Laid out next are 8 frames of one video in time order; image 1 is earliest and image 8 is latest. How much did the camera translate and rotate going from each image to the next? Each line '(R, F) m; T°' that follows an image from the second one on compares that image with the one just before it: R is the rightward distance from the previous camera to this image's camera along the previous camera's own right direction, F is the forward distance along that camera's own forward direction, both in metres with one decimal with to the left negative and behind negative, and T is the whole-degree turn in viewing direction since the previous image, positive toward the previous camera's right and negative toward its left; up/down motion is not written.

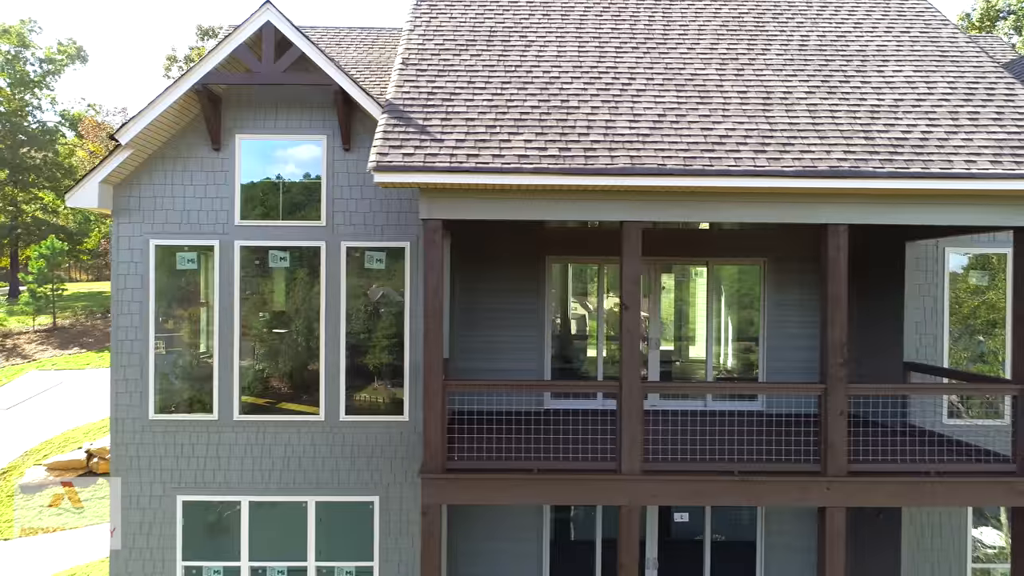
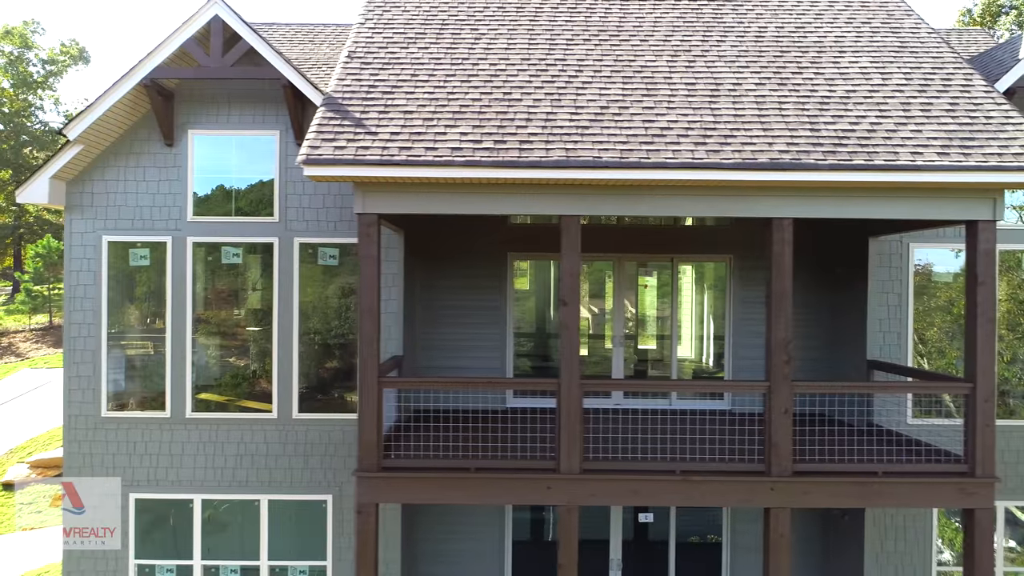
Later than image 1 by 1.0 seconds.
(+0.6, +0.1) m; -1°
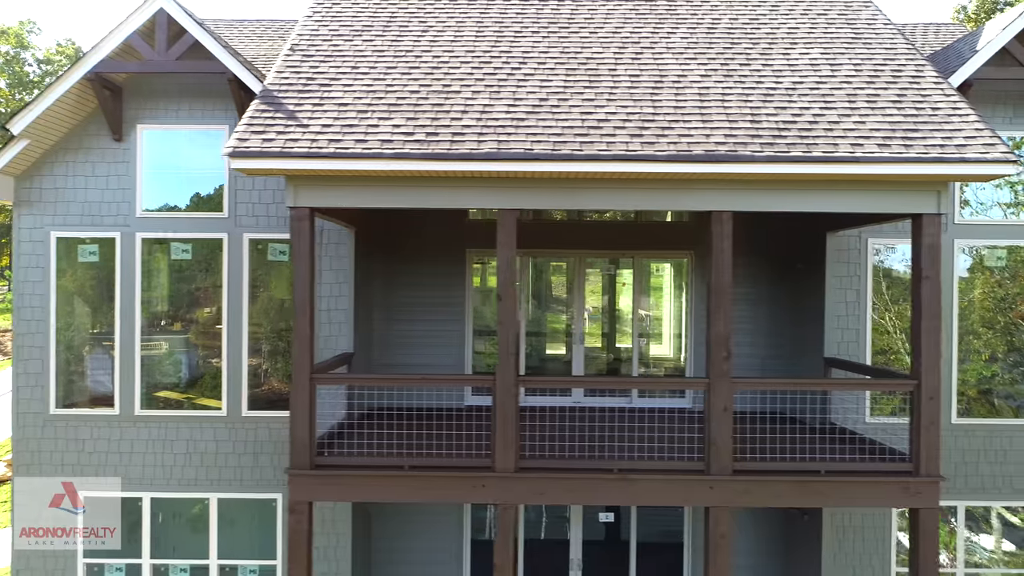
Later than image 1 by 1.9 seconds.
(+0.6, +0.1) m; 0°
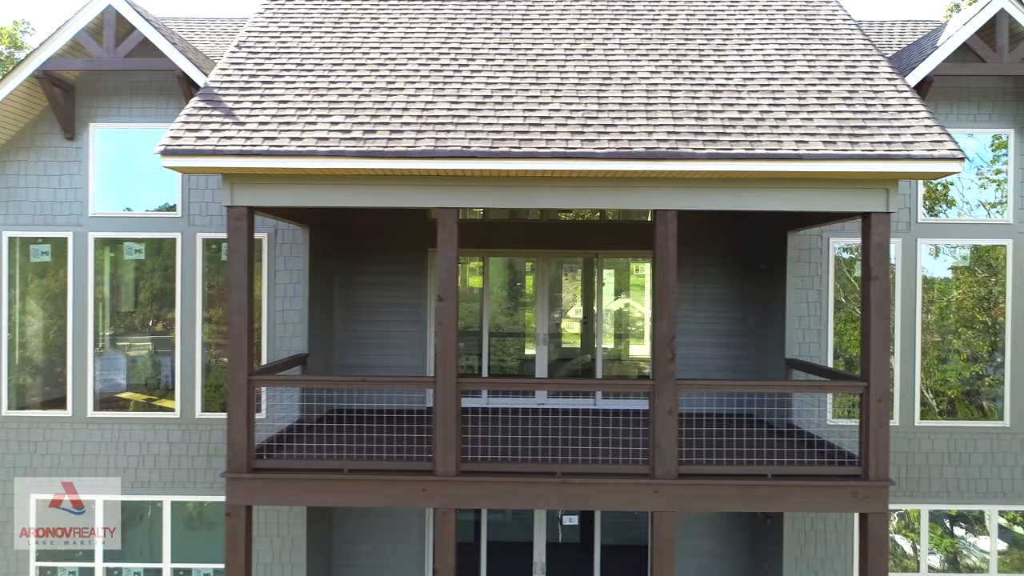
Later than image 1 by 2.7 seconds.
(+0.5, +0.1) m; 0°
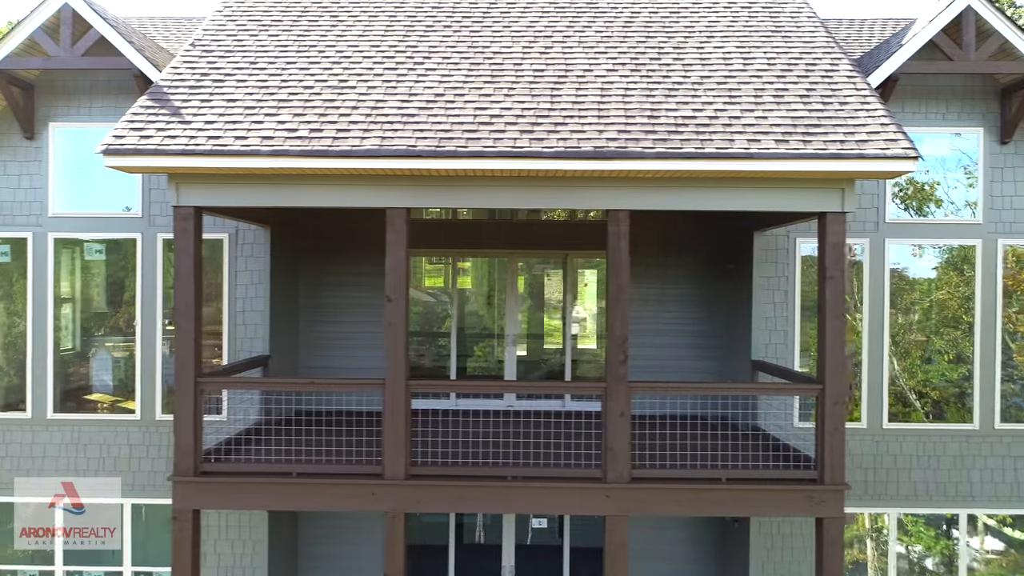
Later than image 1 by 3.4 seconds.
(+0.4, +0.1) m; 0°
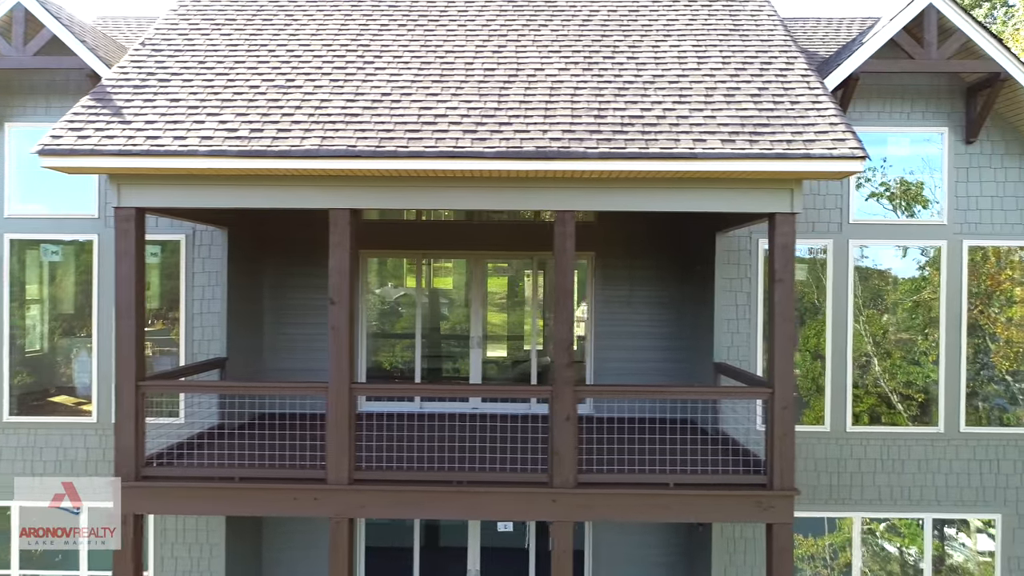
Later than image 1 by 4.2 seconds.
(+0.4, +0.1) m; 0°
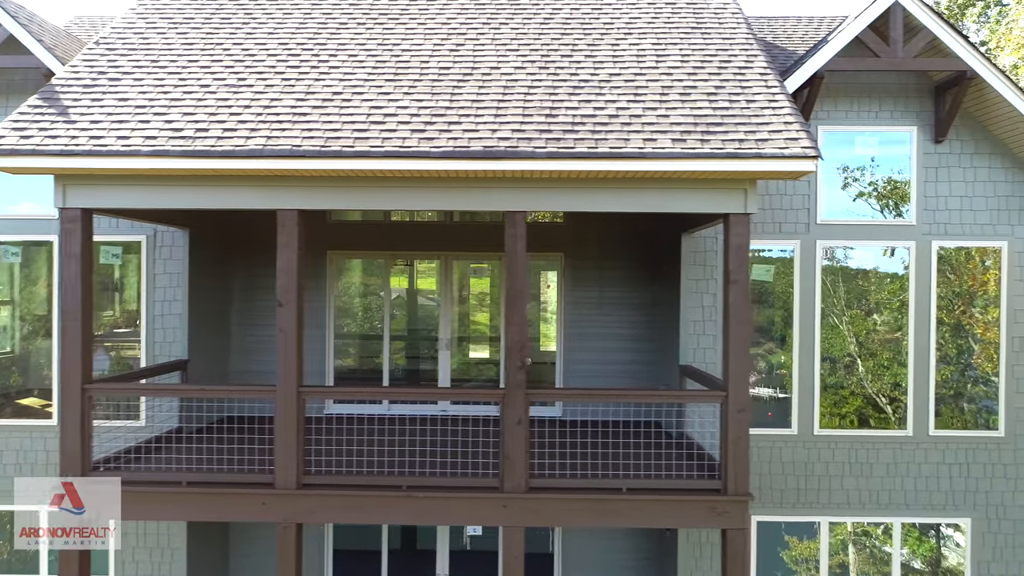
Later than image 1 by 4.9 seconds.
(+0.4, +0.1) m; 0°
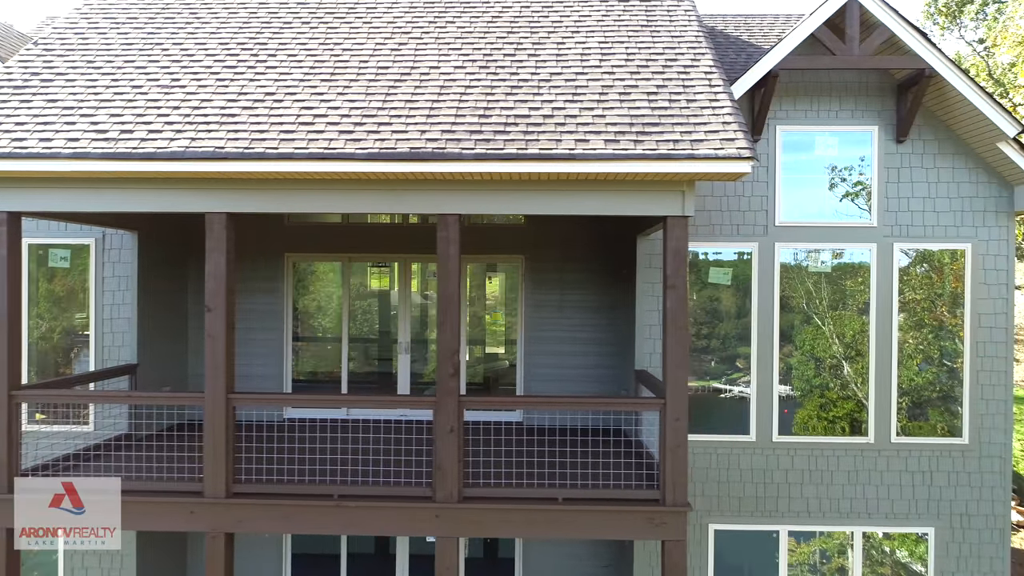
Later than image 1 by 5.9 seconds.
(+0.6, +0.1) m; -1°
